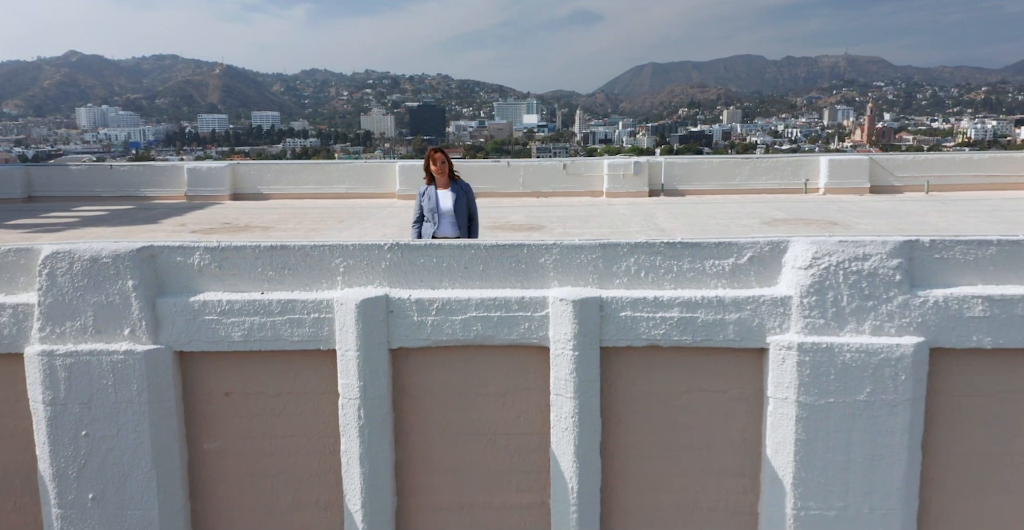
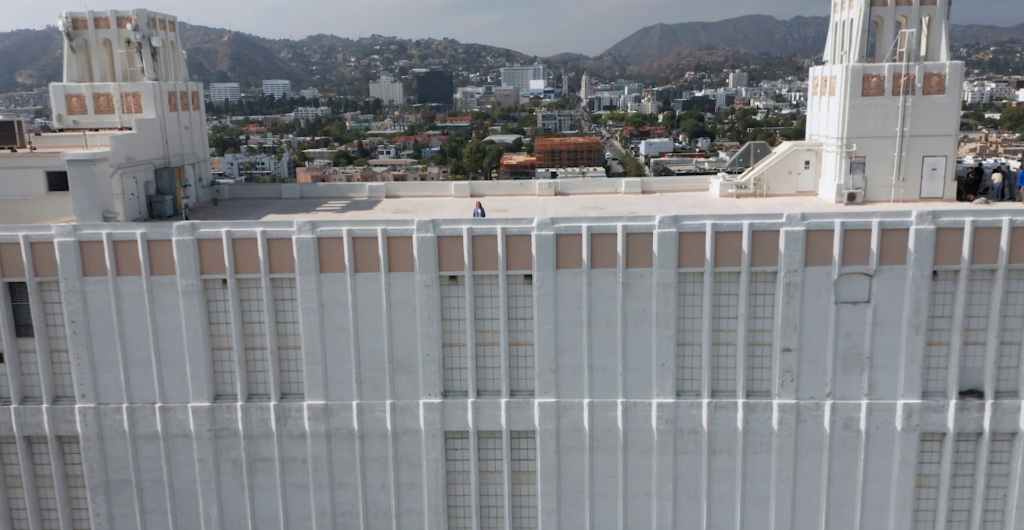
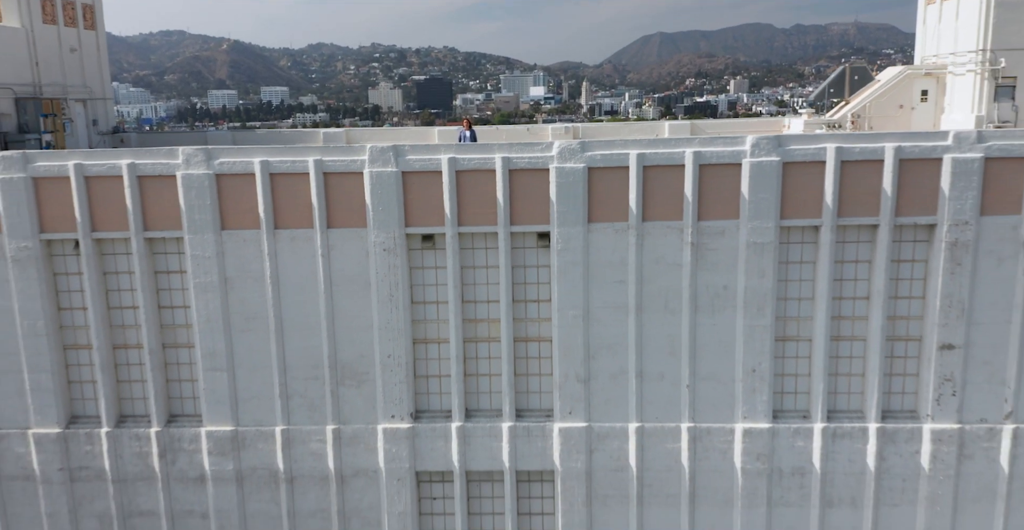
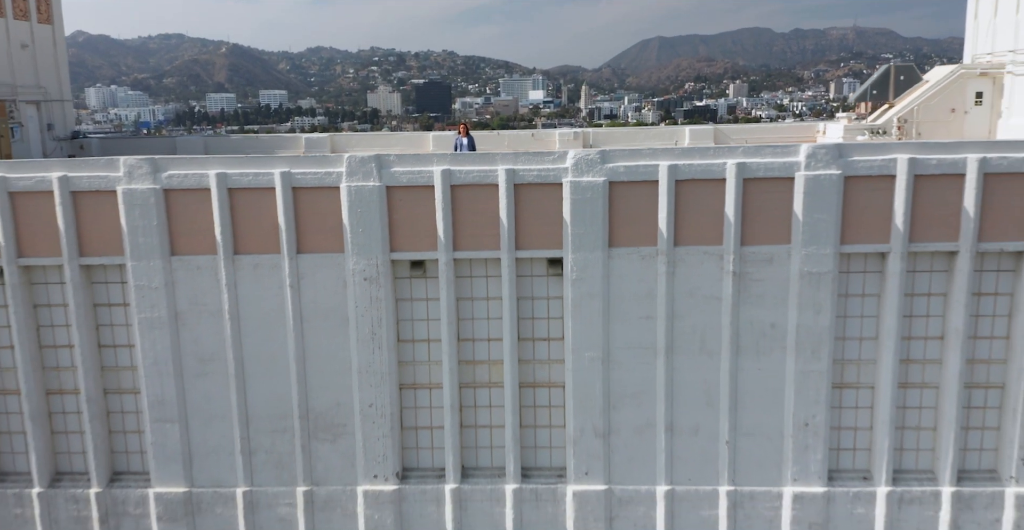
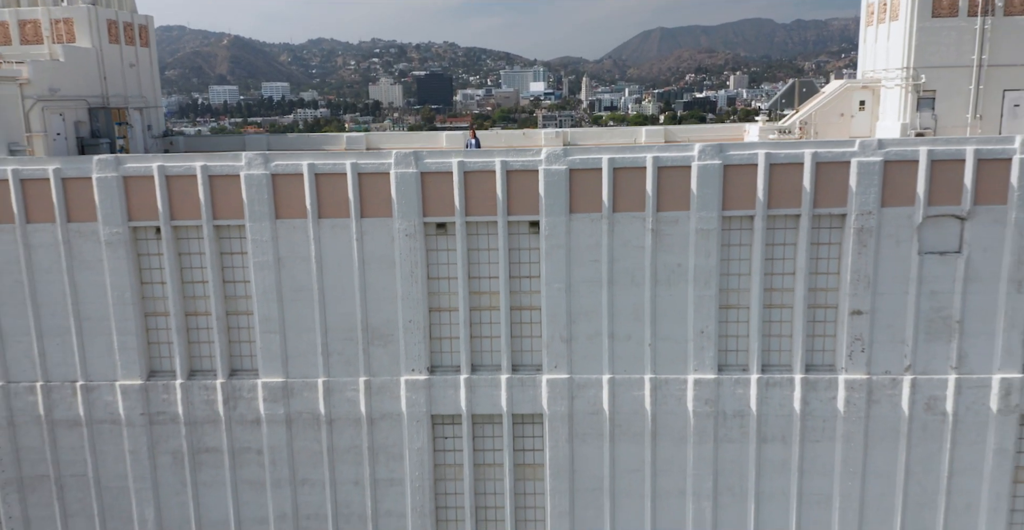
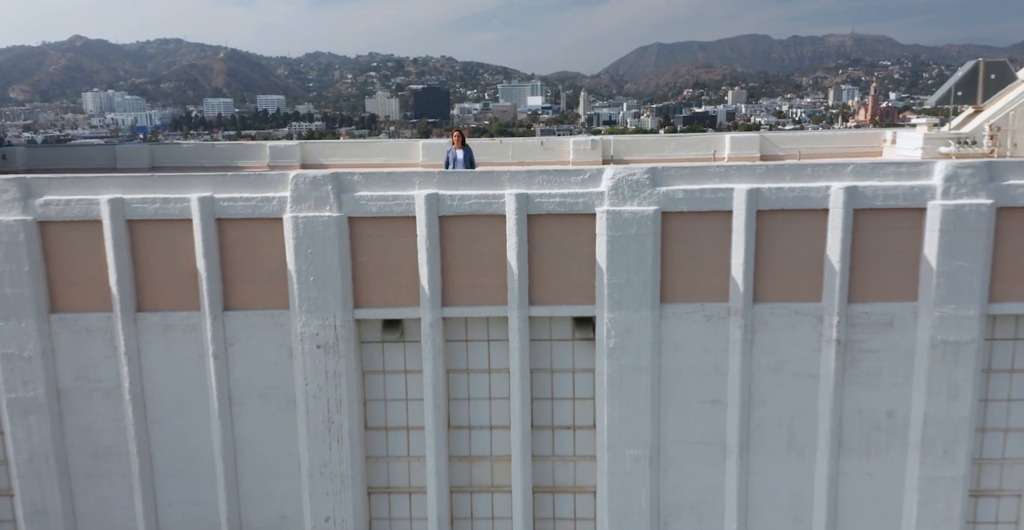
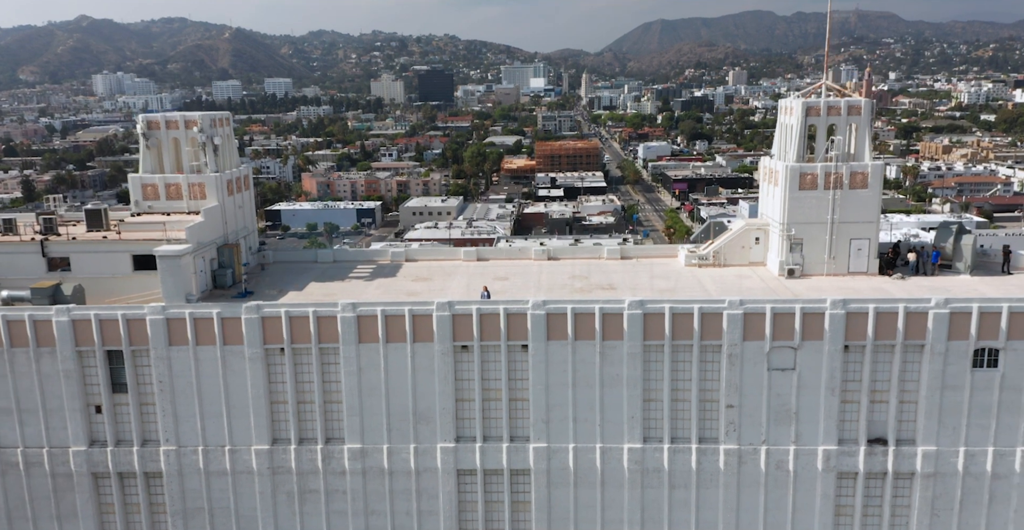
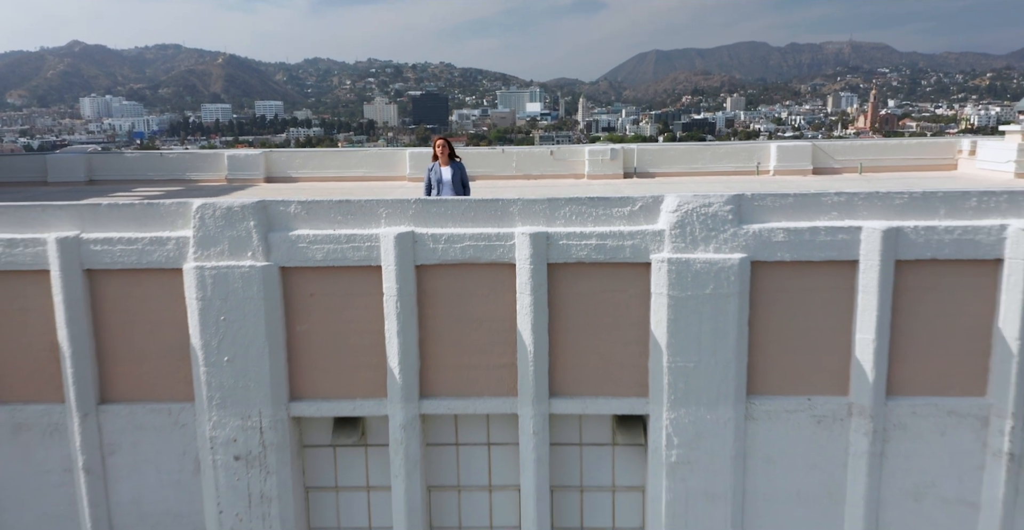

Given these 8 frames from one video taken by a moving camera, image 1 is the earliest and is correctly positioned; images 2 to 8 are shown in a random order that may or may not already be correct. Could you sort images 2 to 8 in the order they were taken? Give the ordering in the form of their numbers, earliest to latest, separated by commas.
8, 6, 4, 3, 5, 2, 7
